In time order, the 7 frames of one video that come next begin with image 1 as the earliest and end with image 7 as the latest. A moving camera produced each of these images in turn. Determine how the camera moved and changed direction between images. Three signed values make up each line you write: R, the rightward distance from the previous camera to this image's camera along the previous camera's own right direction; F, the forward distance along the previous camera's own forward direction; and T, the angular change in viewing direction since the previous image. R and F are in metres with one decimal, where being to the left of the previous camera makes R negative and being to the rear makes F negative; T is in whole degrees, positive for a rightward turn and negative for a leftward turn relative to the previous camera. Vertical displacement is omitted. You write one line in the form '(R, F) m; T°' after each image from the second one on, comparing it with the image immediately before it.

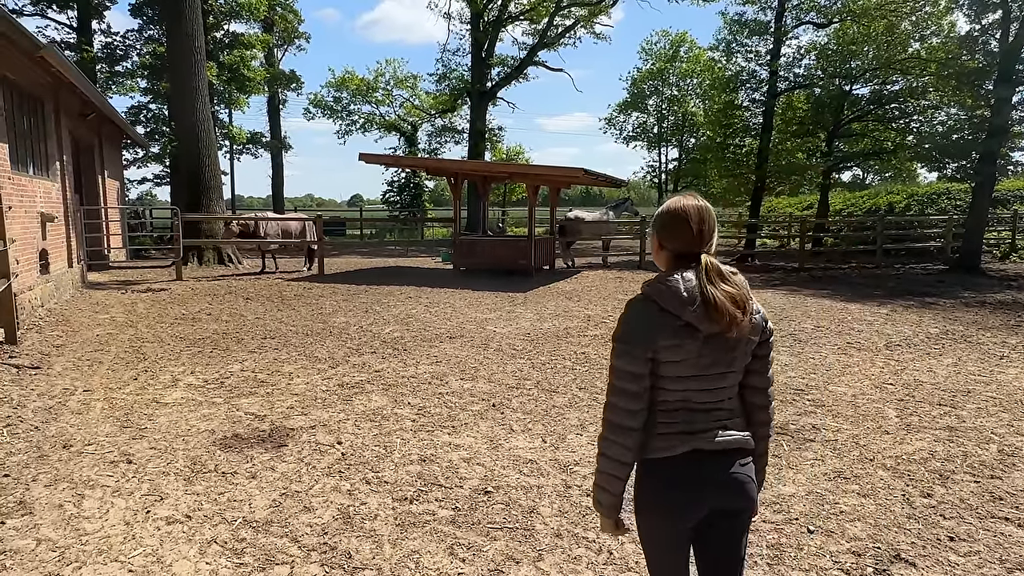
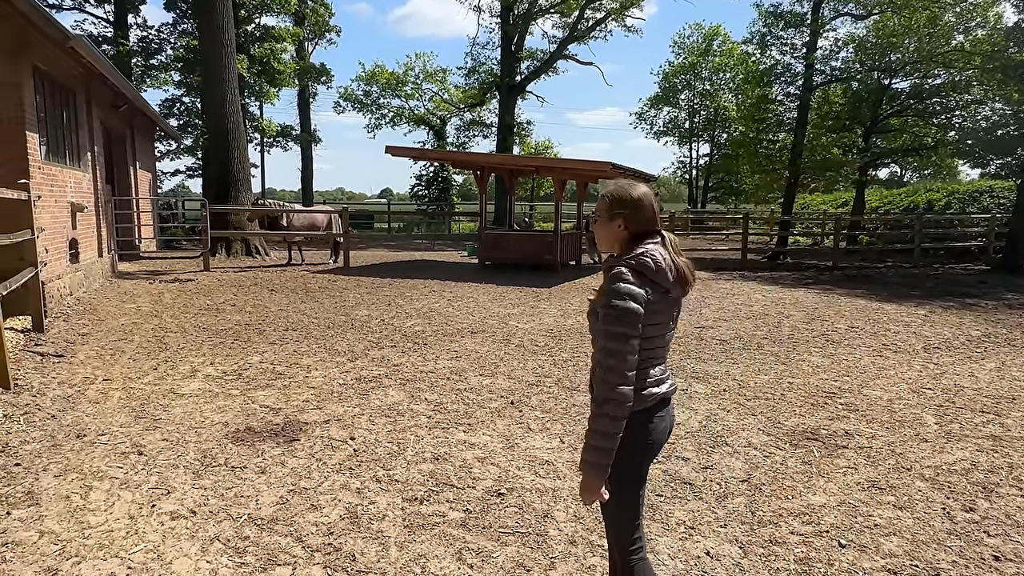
(0.0, +0.1) m; -2°
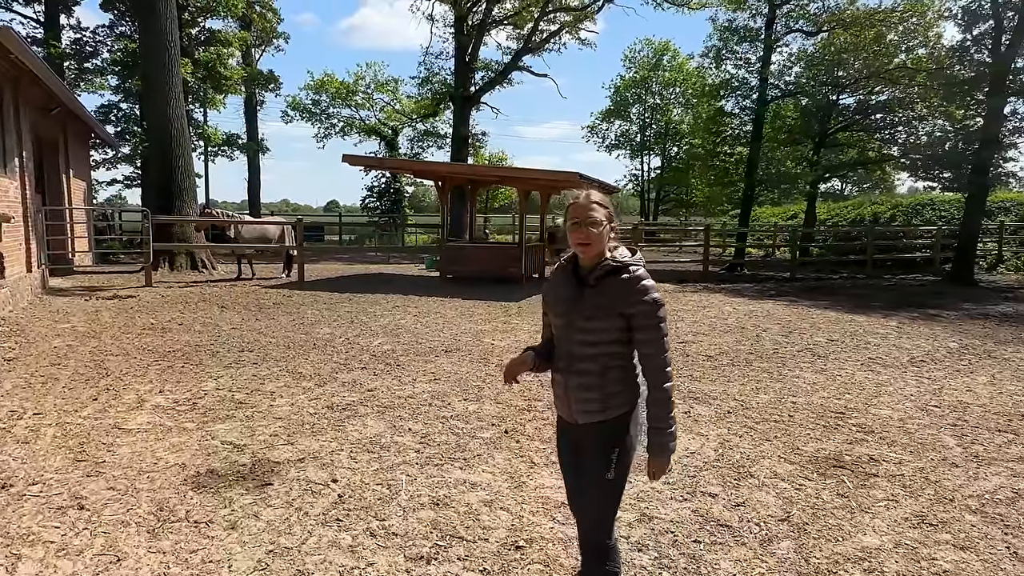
(-0.3, +0.4) m; +4°
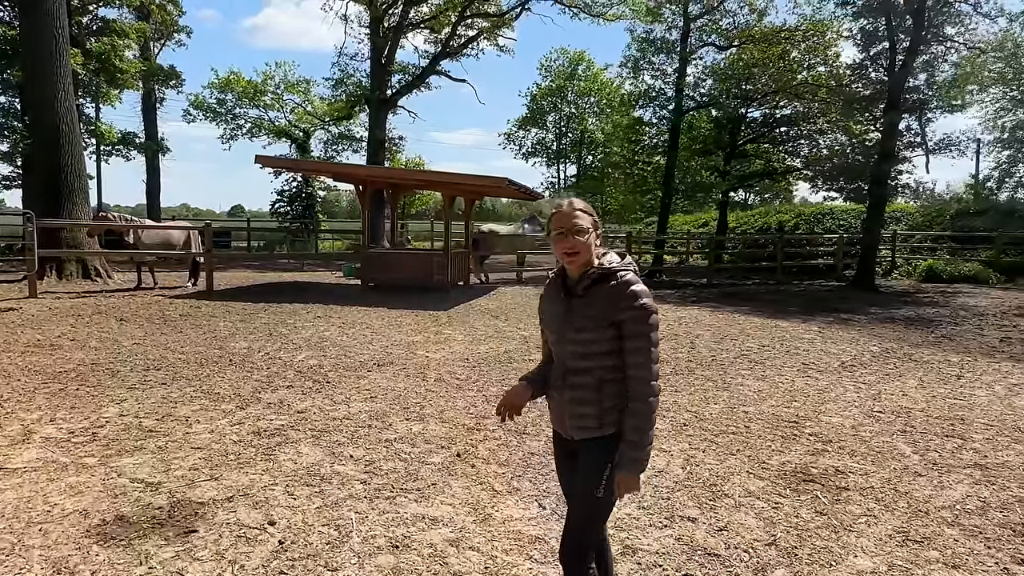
(-0.2, +0.3) m; +7°
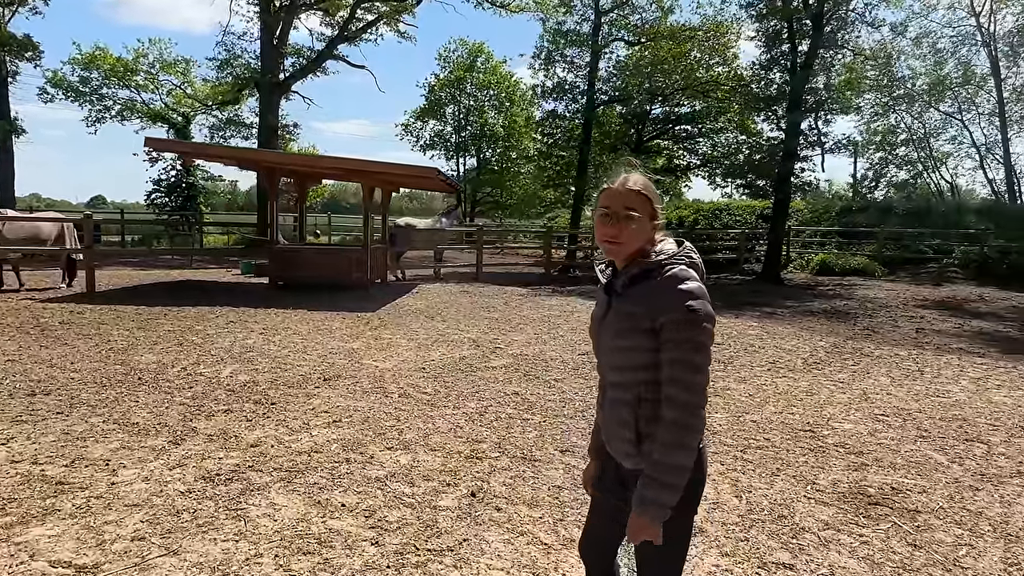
(-0.6, +0.7) m; +9°
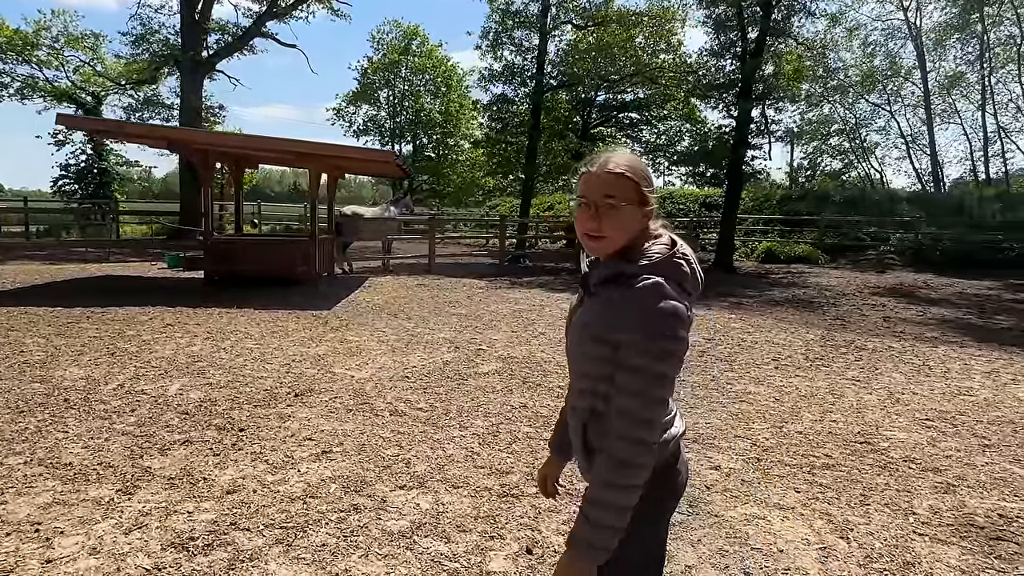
(-0.5, +0.7) m; +6°
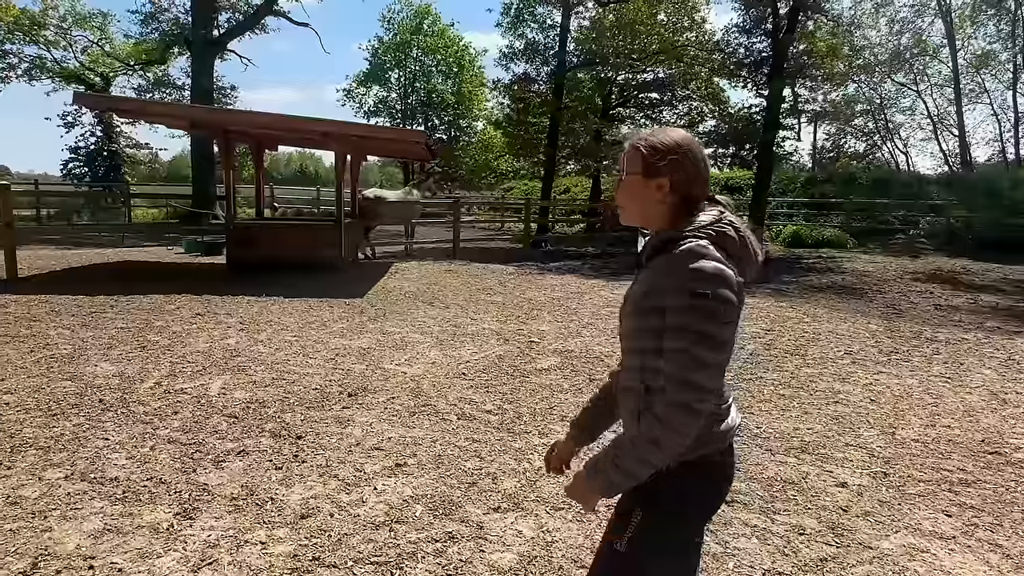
(-0.4, +0.4) m; 0°
